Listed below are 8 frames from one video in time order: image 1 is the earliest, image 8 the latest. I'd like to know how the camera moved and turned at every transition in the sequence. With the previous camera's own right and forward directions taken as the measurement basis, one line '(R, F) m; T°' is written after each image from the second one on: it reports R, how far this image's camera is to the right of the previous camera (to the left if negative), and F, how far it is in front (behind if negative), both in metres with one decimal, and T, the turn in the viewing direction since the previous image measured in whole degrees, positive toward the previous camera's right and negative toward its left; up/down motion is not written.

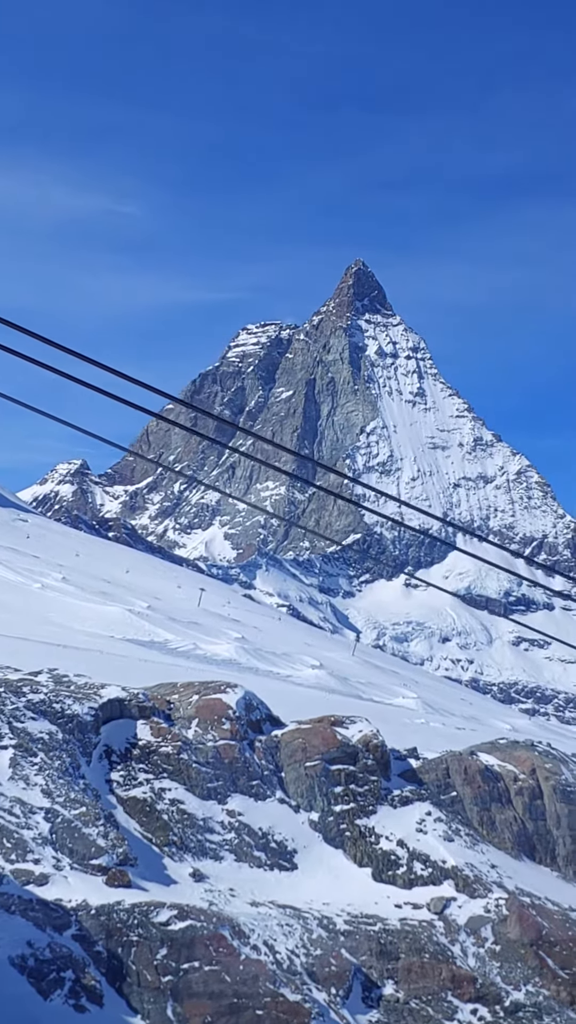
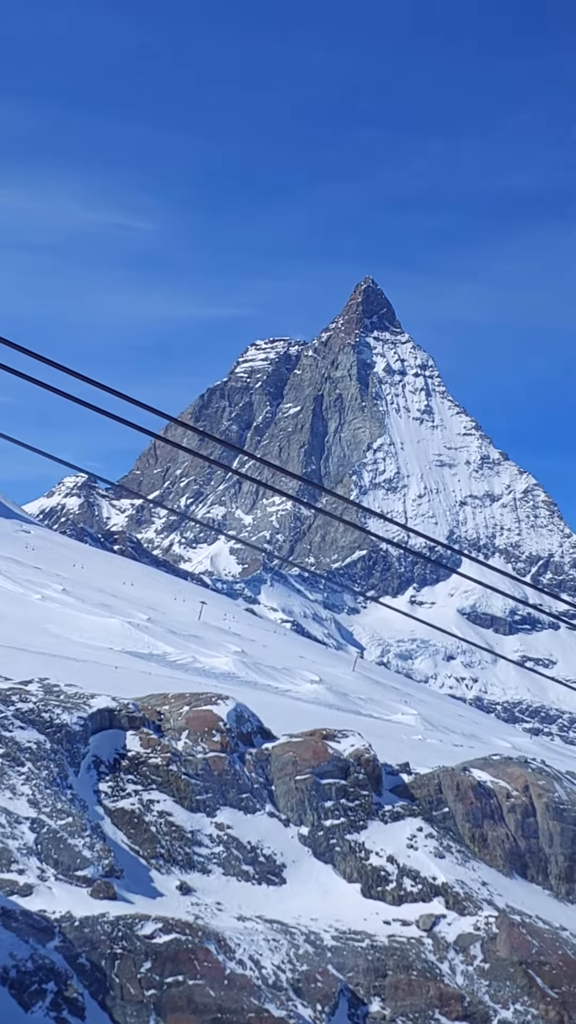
(+0.8, +0.4) m; 0°
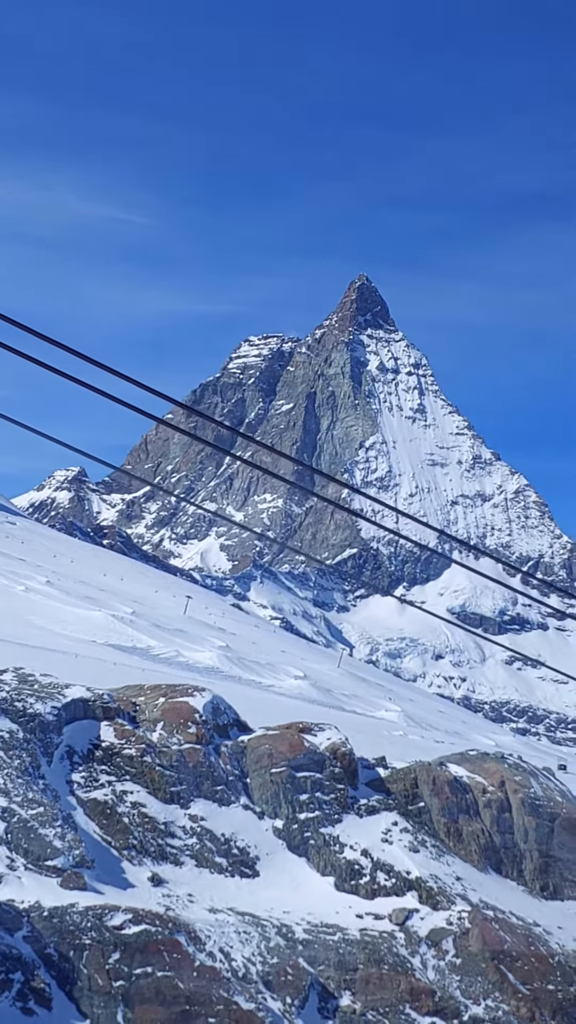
(+0.8, +0.4) m; 0°
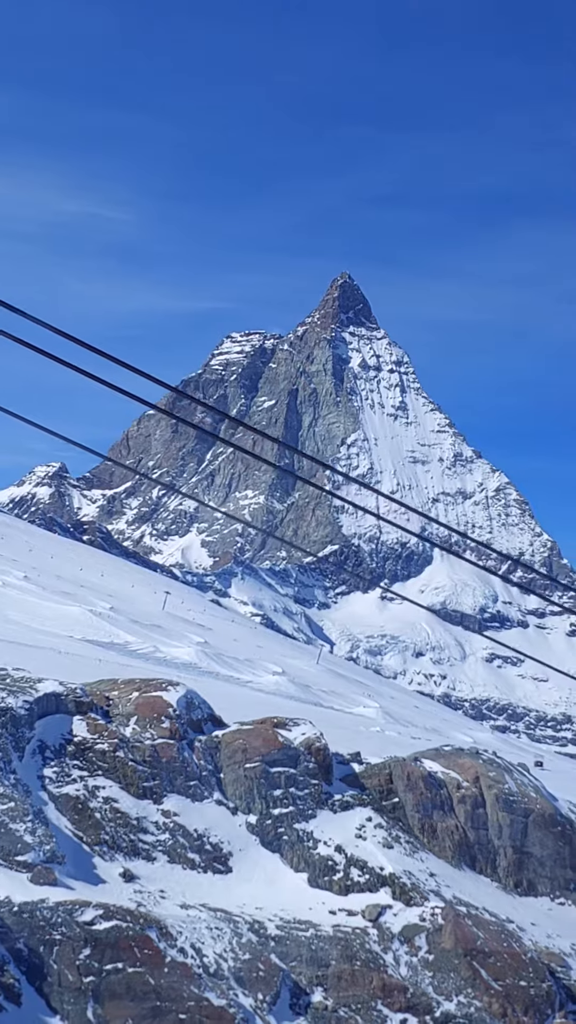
(+0.4, +0.4) m; +1°
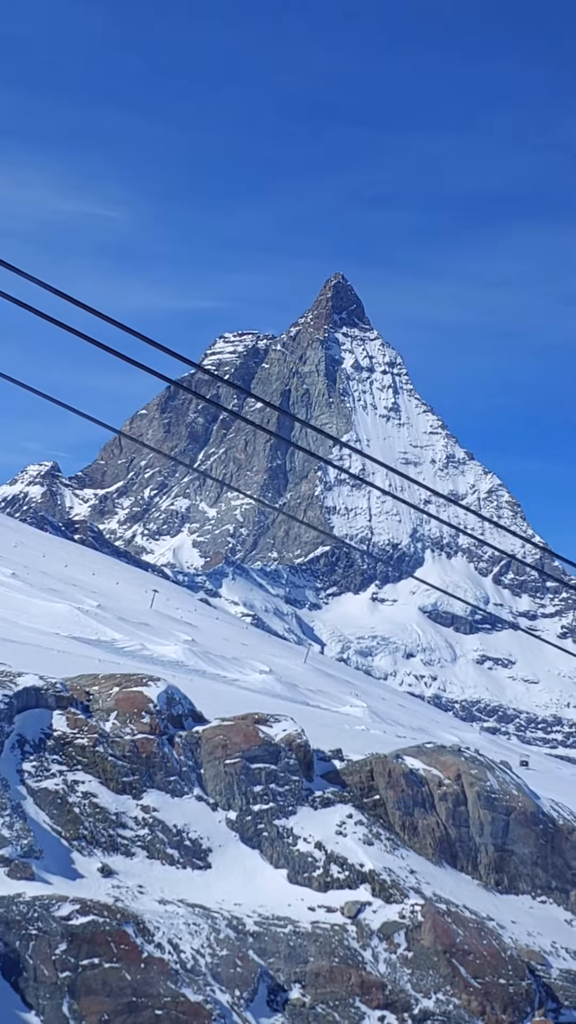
(+0.6, +0.3) m; 0°
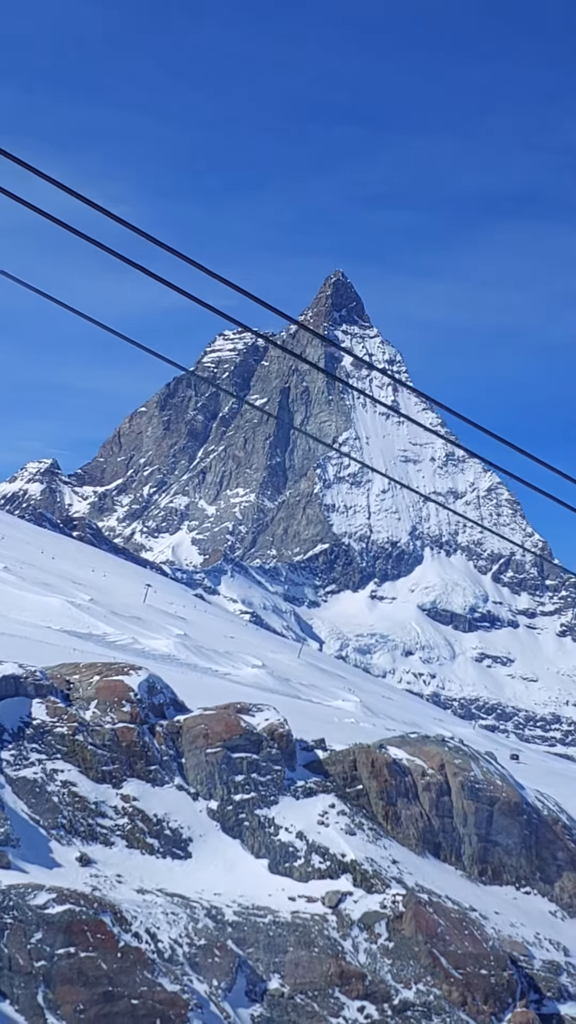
(+1.1, +0.6) m; 0°
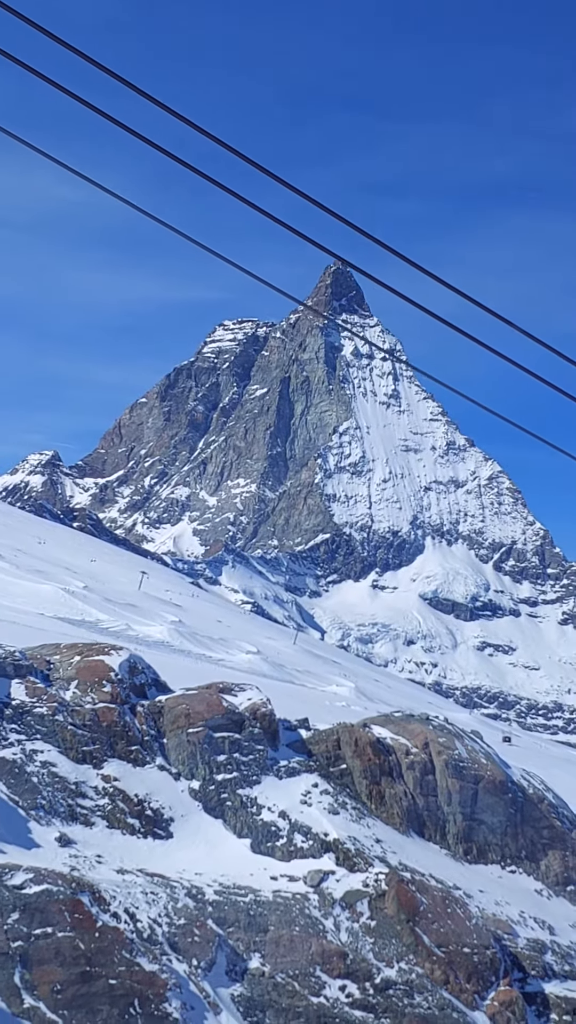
(+1.3, +0.7) m; 0°
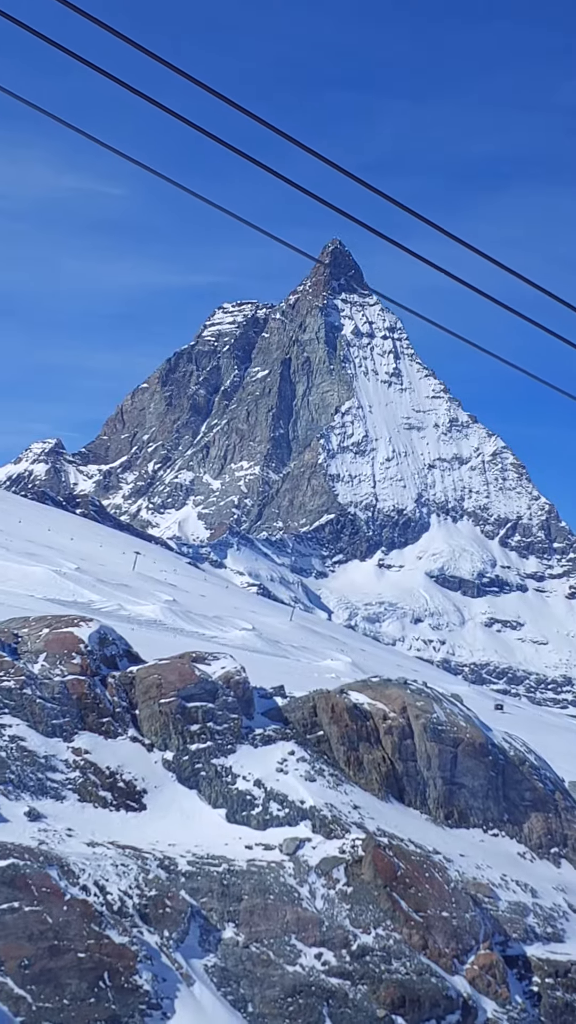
(+2.3, +1.5) m; 0°
